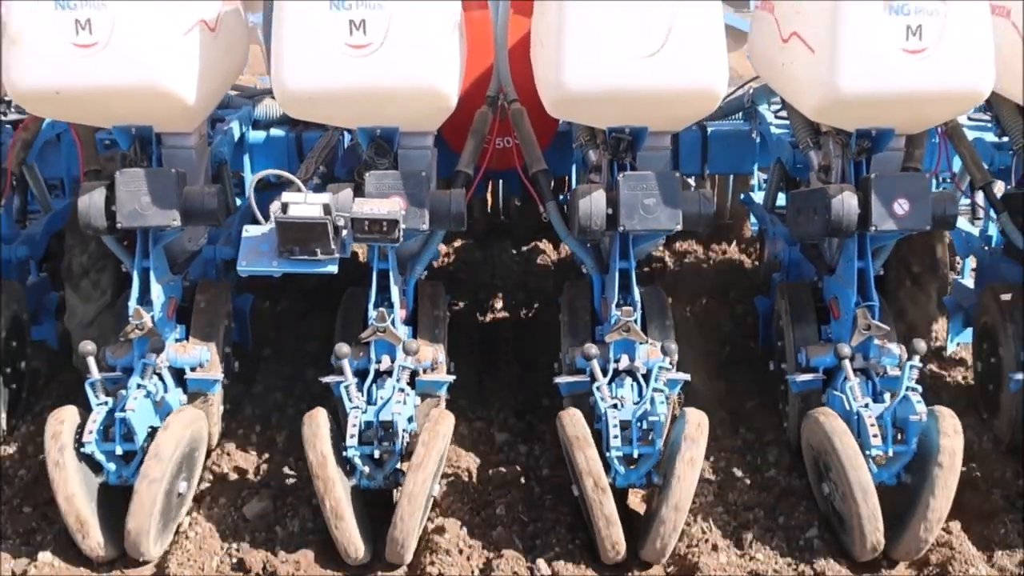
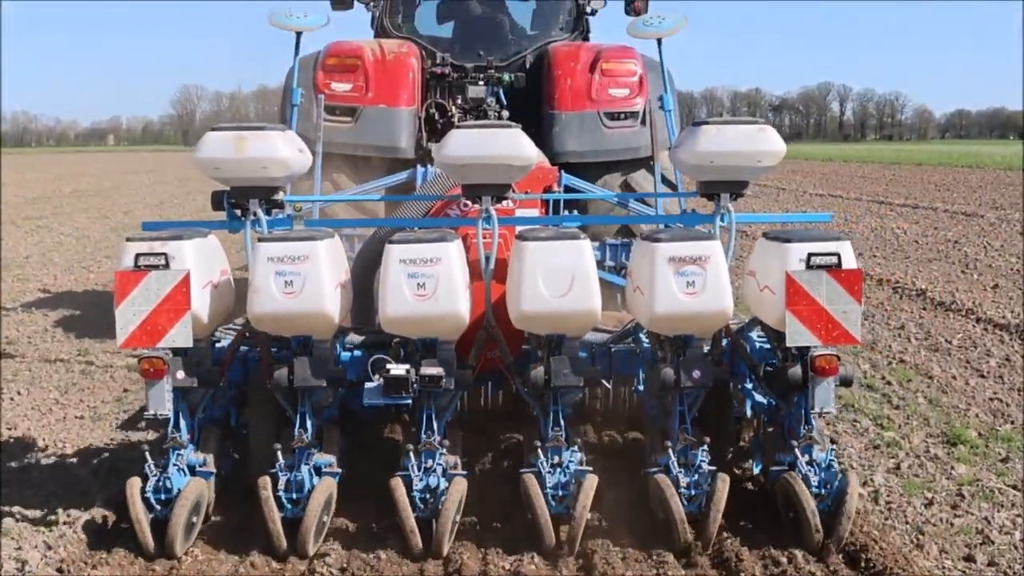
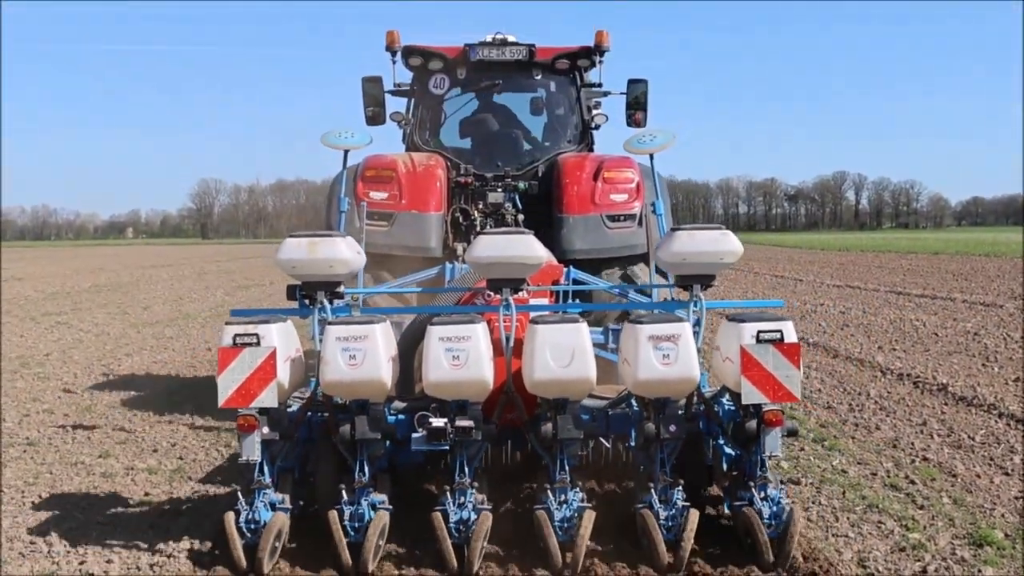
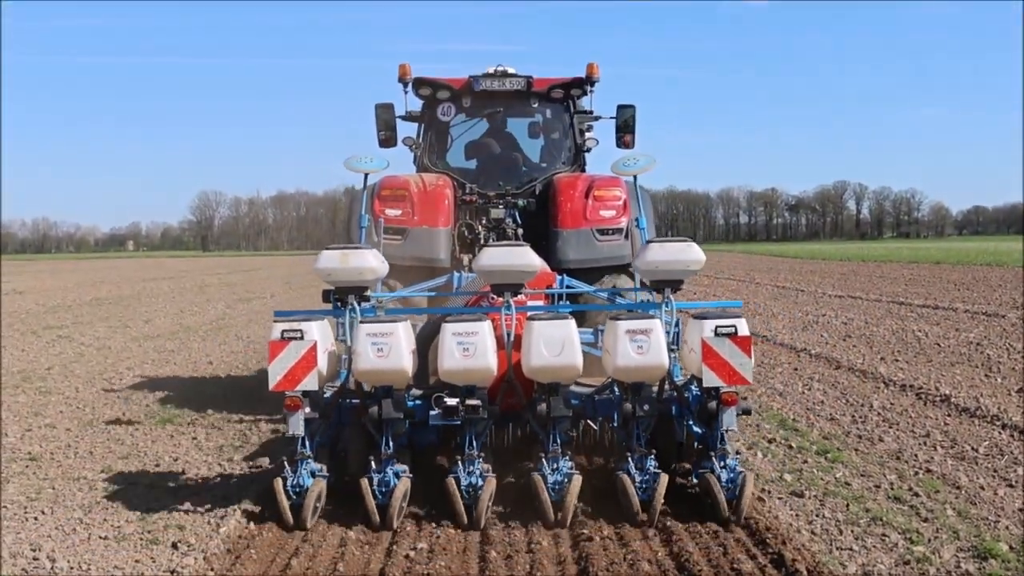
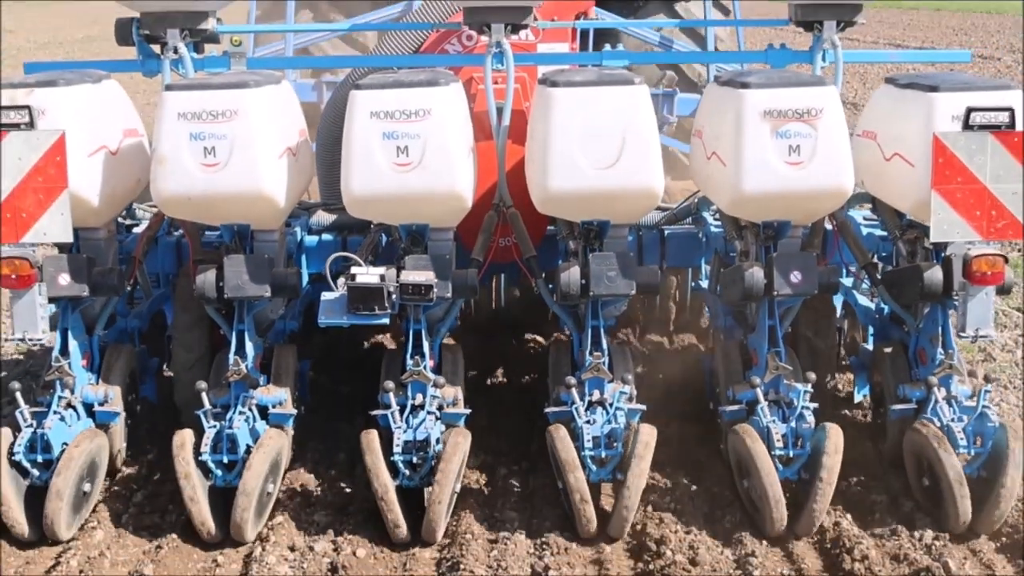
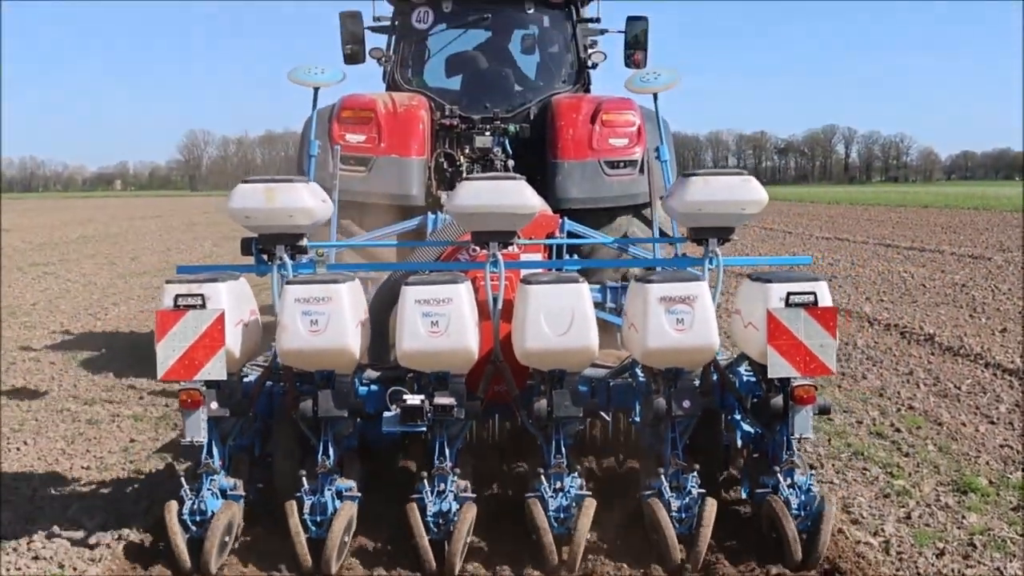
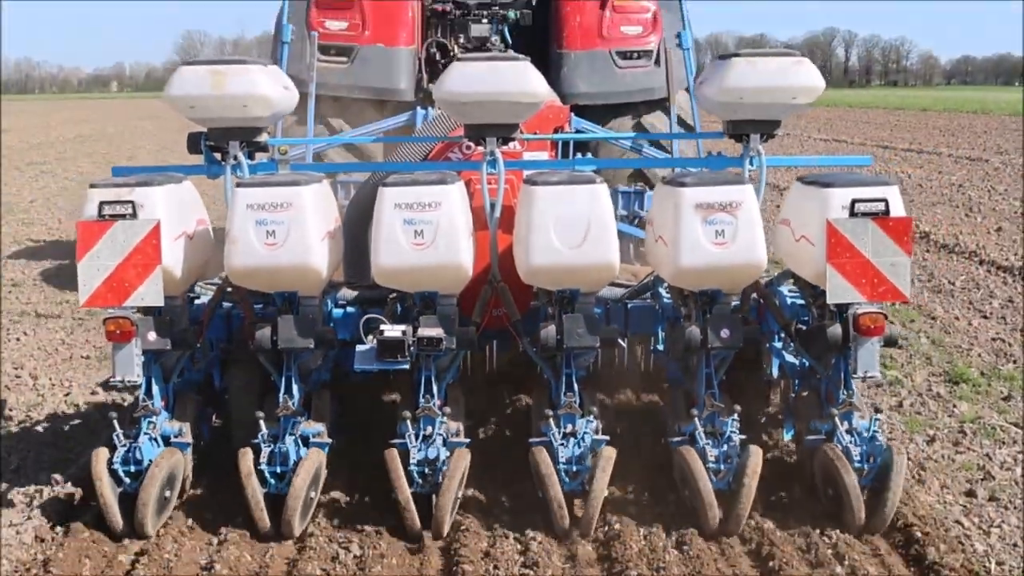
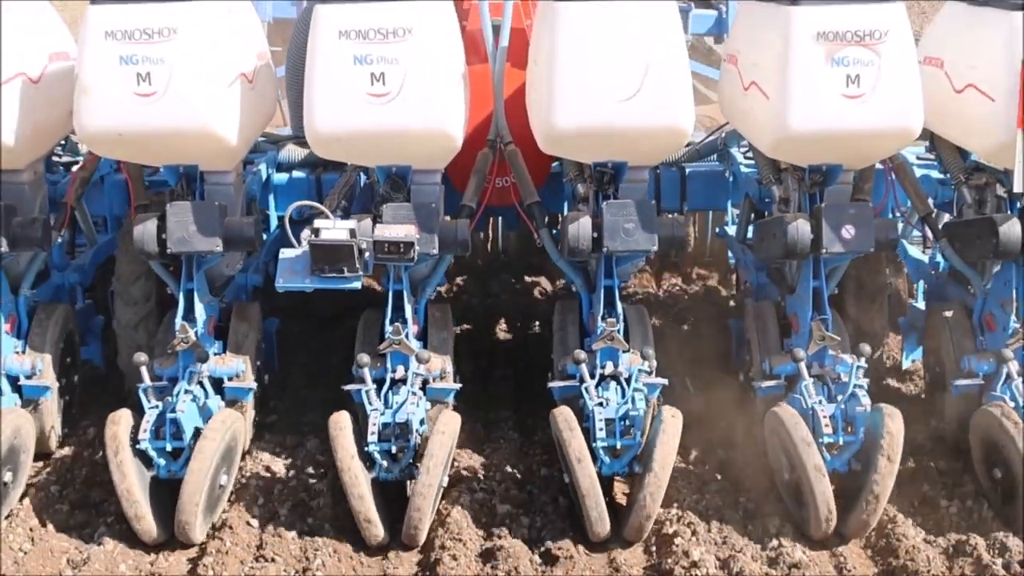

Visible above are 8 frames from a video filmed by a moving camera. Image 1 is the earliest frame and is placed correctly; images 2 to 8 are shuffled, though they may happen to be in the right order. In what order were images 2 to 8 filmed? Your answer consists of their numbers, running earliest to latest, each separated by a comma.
8, 5, 7, 2, 6, 3, 4
